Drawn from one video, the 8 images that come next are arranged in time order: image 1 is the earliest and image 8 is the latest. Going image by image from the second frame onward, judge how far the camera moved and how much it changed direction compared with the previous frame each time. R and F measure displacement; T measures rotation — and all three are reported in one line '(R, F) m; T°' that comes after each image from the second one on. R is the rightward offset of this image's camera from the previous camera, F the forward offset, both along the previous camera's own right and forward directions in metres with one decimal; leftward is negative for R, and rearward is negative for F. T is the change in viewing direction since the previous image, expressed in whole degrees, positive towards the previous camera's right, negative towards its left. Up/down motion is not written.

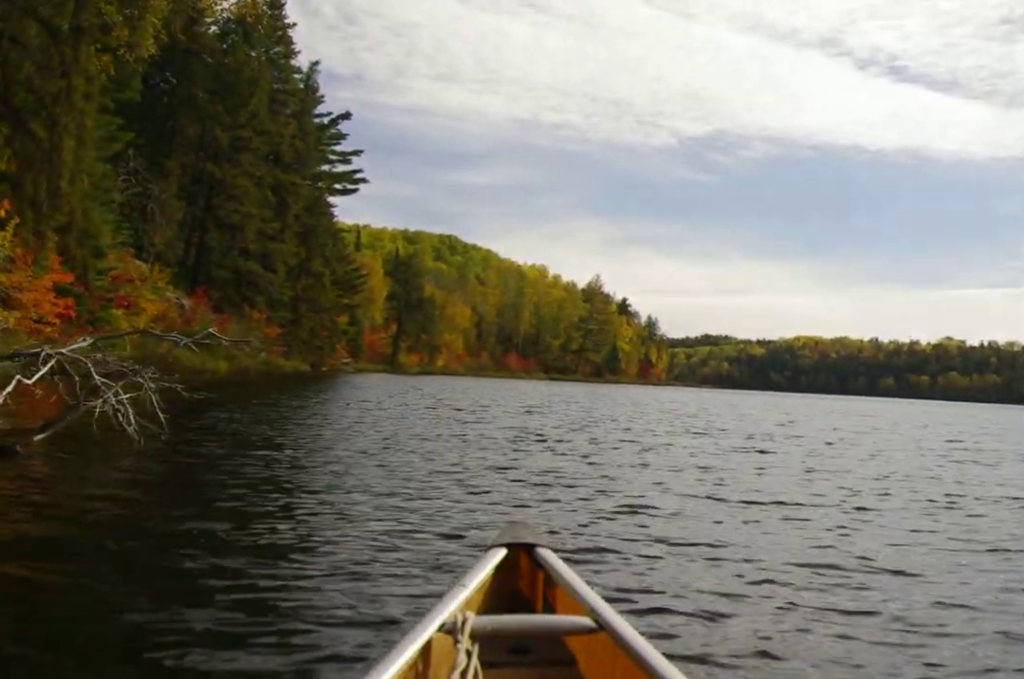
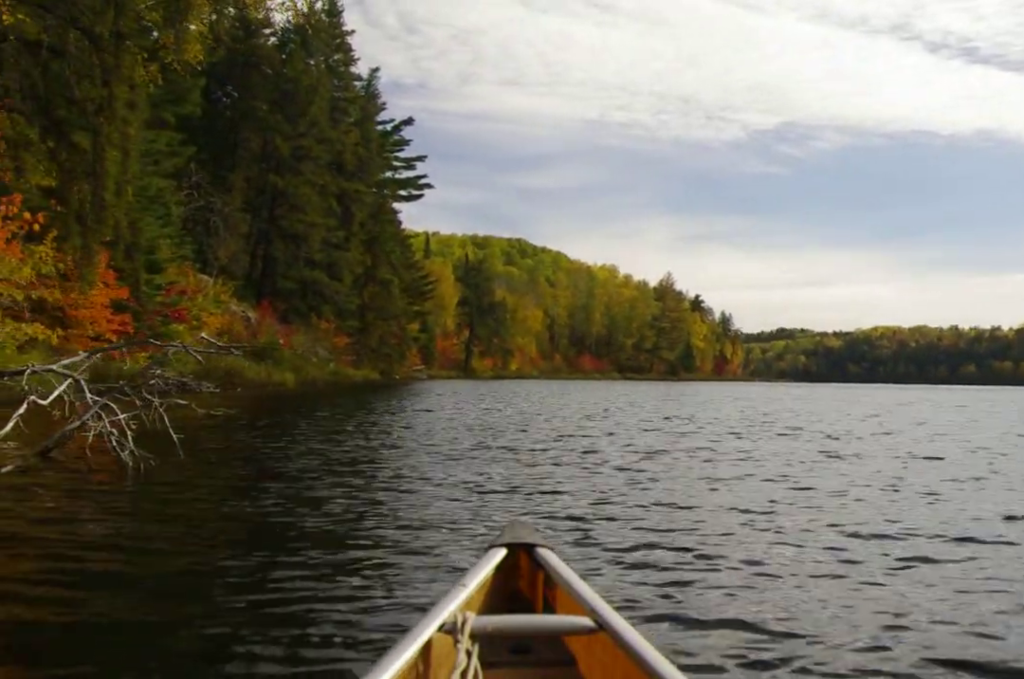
(0.0, +0.8) m; -4°
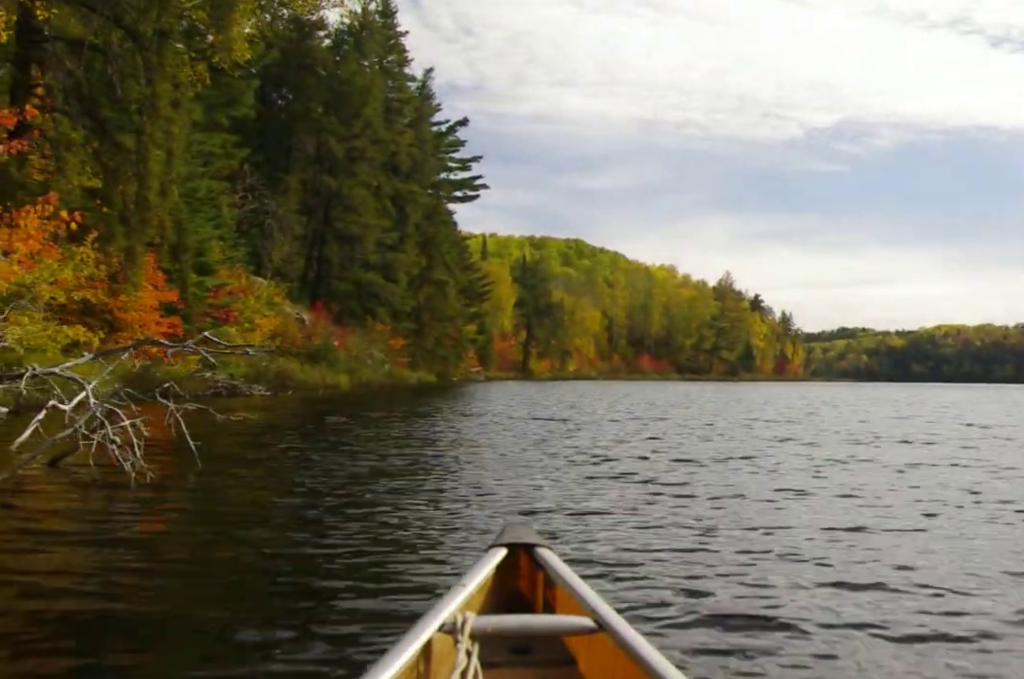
(0.0, +0.5) m; -3°
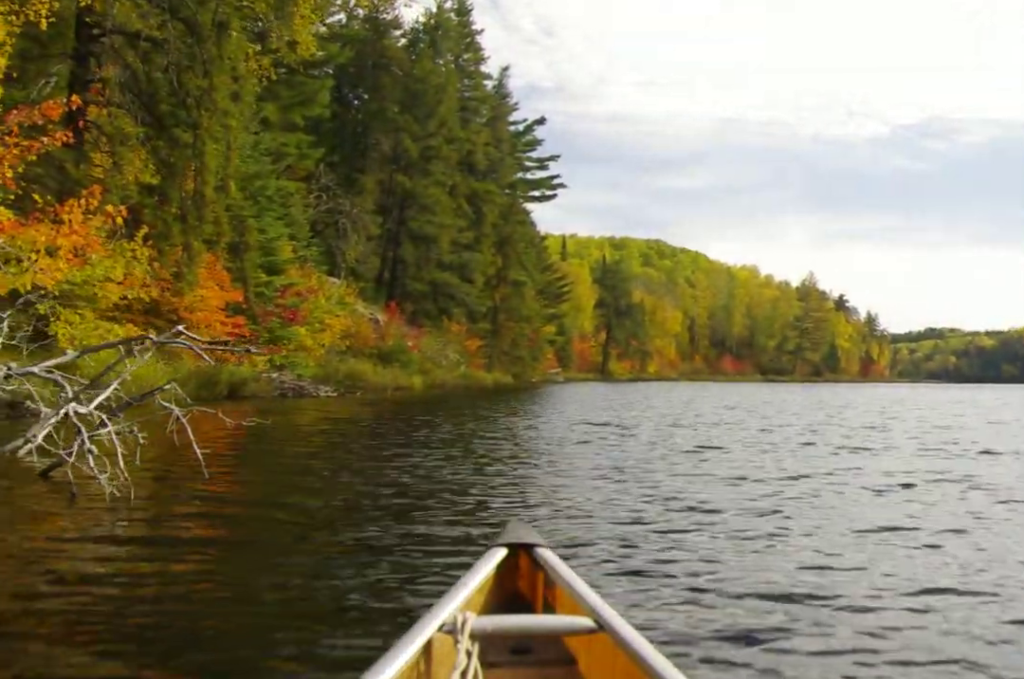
(+0.1, +0.6) m; -4°
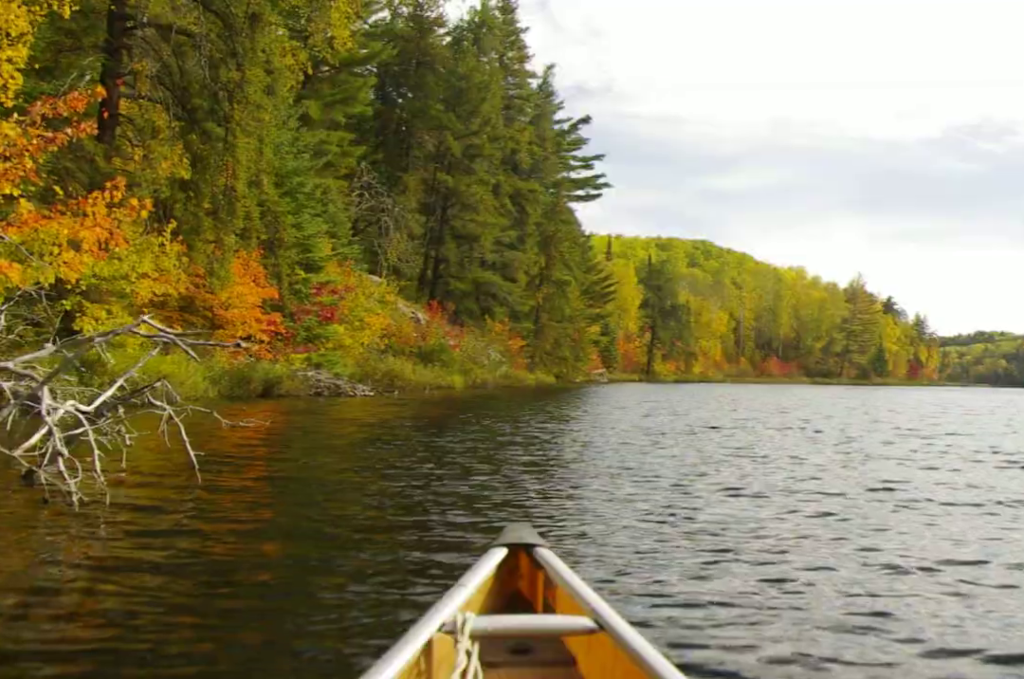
(+0.1, +0.3) m; -2°
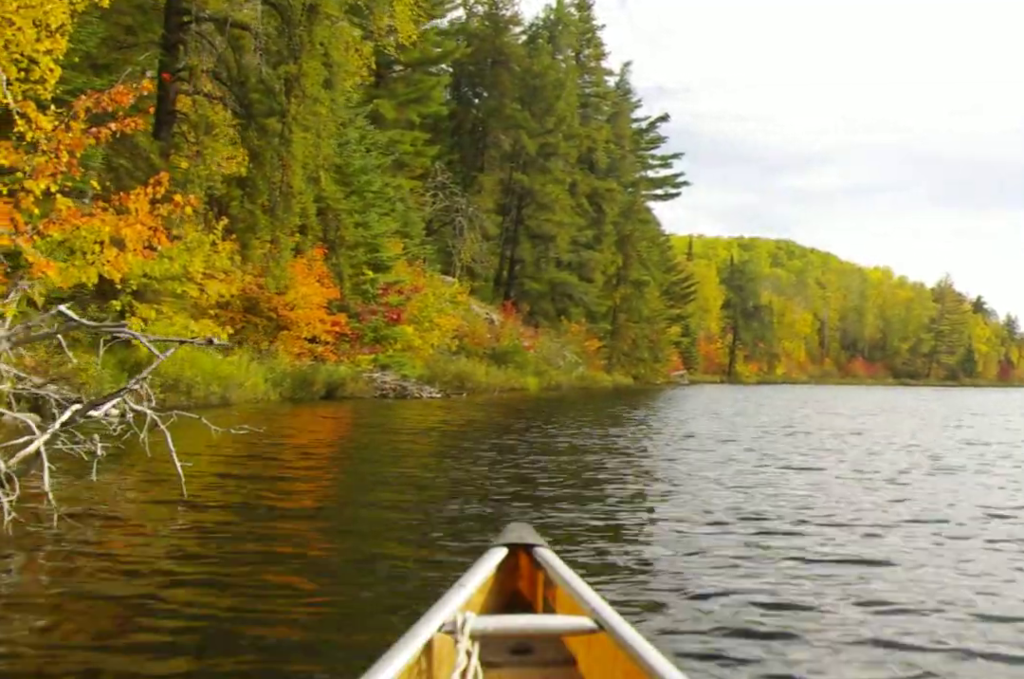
(+0.1, +0.5) m; -4°
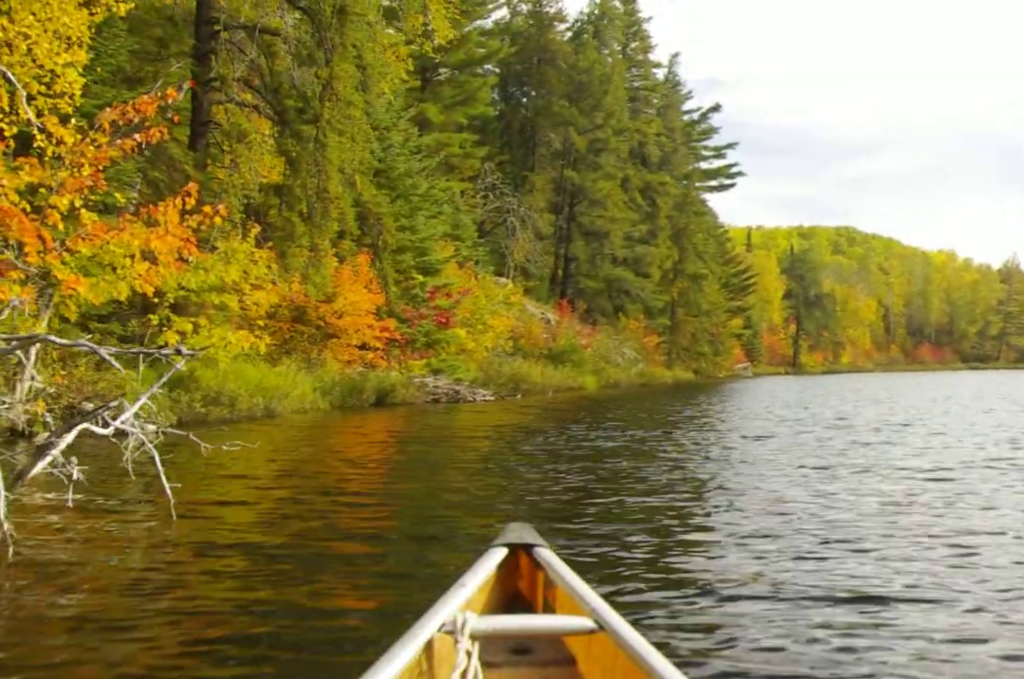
(+0.1, +0.3) m; -3°
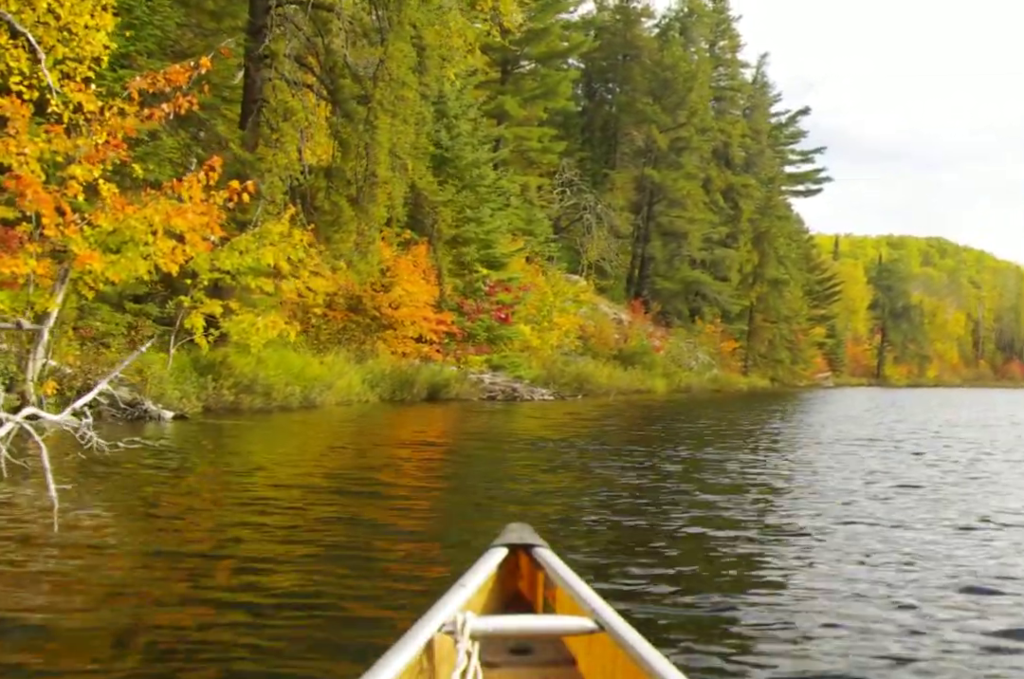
(+0.2, +0.5) m; -4°
